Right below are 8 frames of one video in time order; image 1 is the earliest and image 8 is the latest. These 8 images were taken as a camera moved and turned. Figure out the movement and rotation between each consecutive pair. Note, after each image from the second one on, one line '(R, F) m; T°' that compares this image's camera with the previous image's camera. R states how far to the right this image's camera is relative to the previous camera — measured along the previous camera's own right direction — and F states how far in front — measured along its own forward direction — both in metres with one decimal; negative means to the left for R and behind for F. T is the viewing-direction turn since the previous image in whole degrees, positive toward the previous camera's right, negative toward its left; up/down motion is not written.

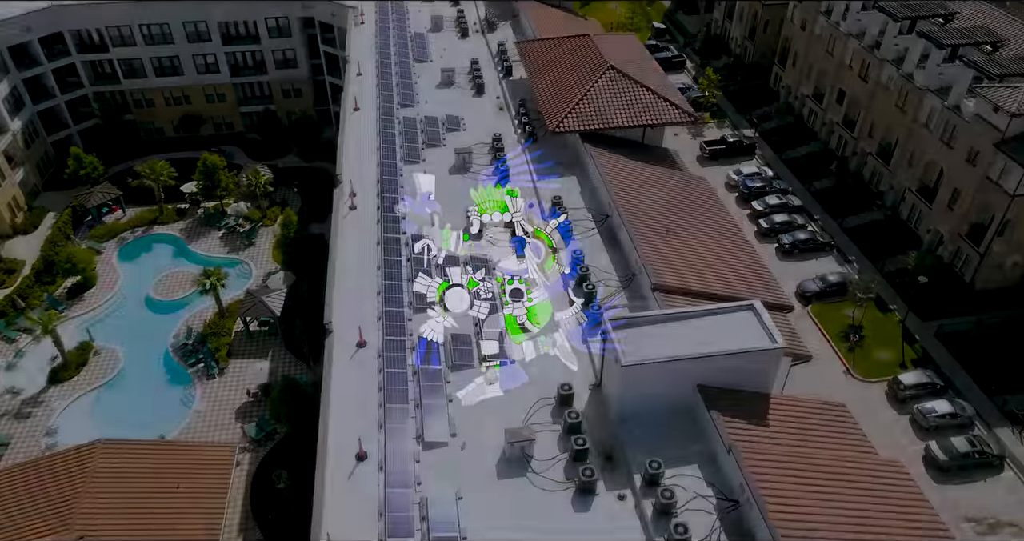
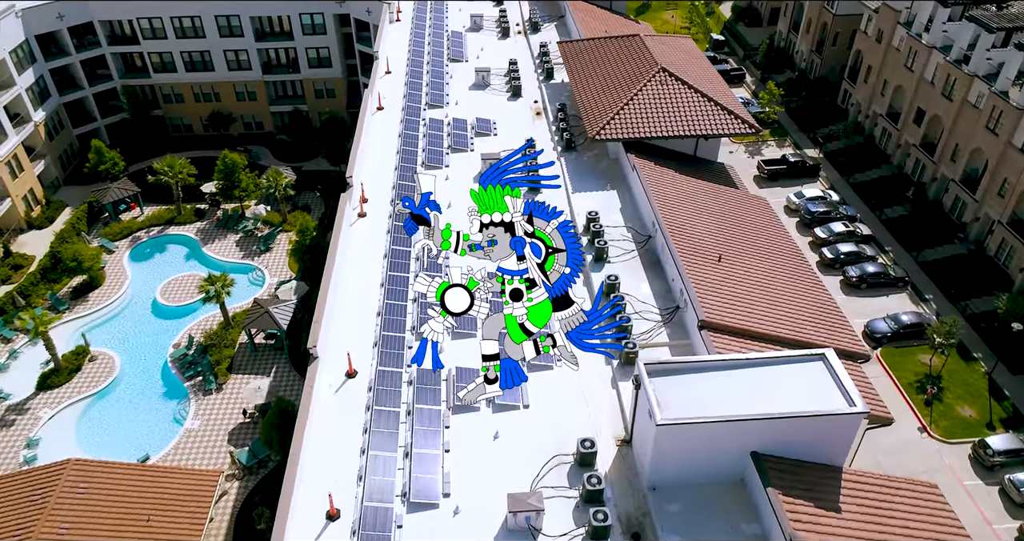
(+0.9, +5.1) m; -4°
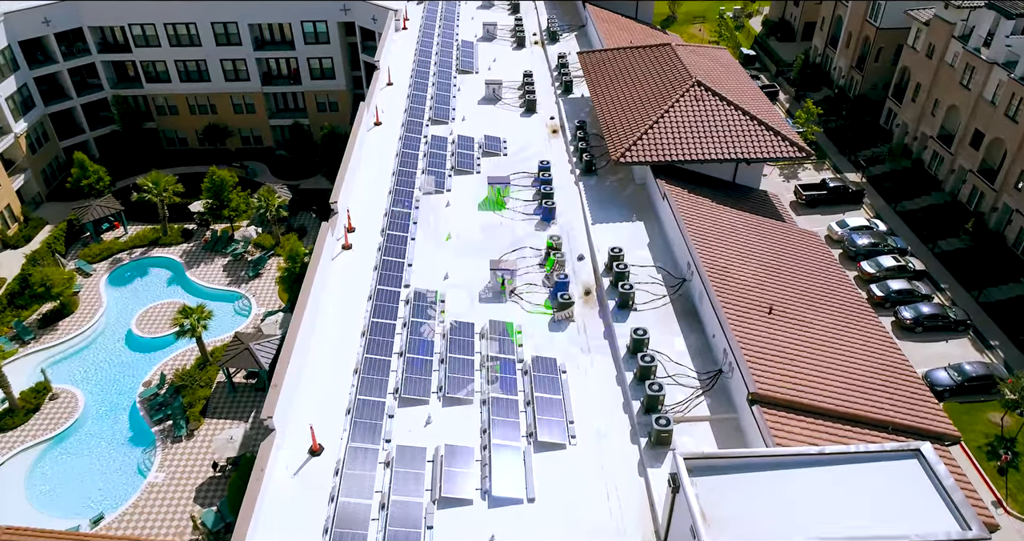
(+0.3, +5.3) m; -1°
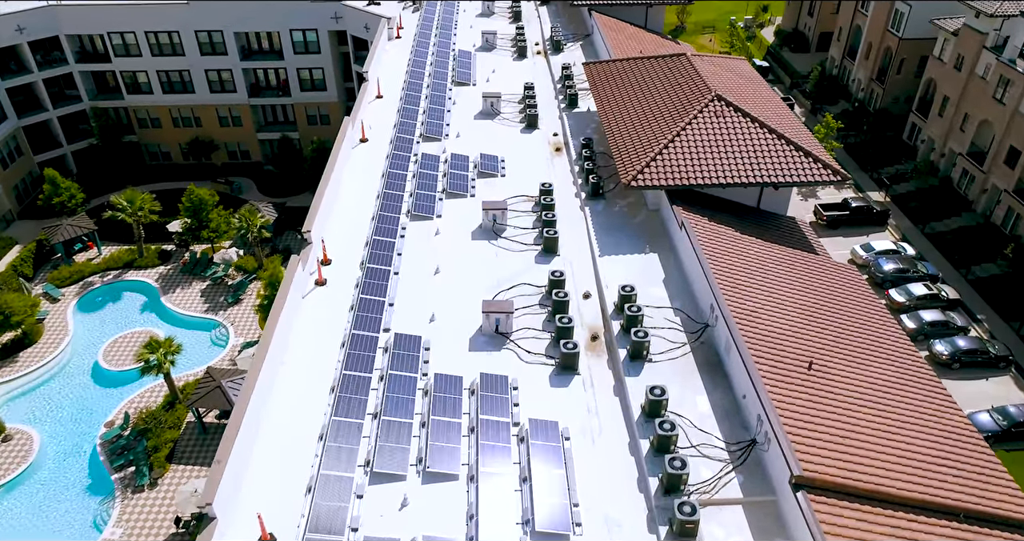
(+0.3, +3.8) m; 0°
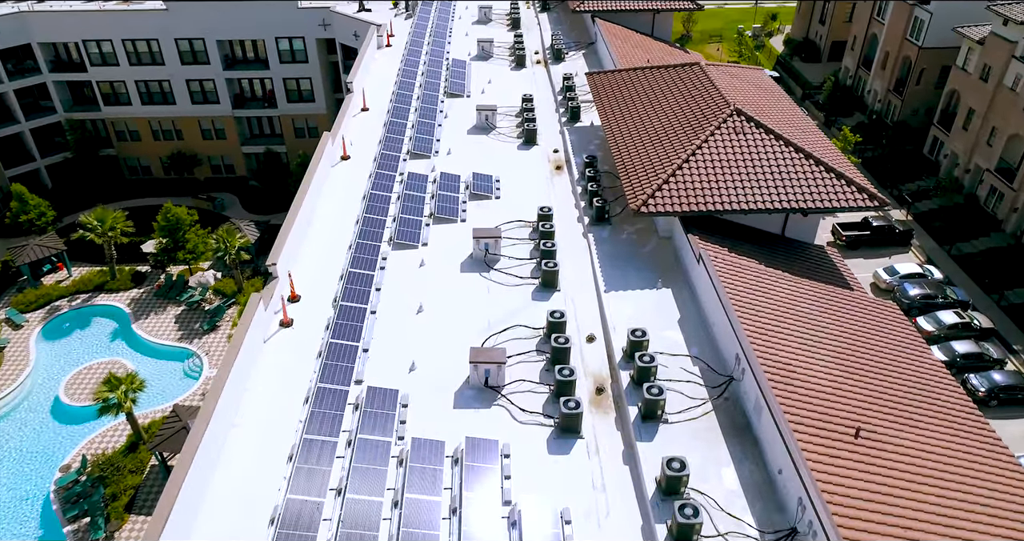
(+0.3, +3.5) m; 0°
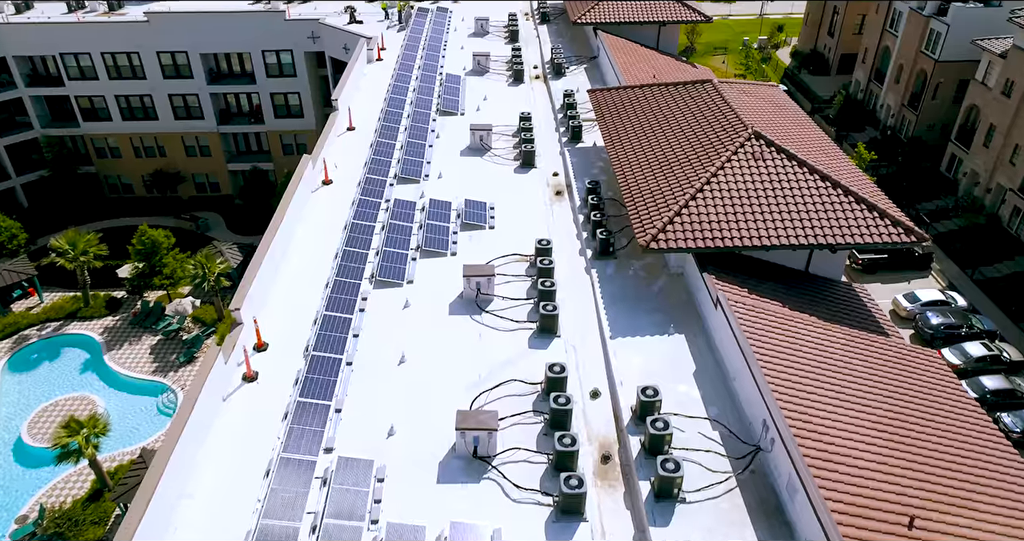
(+0.2, +2.8) m; 0°
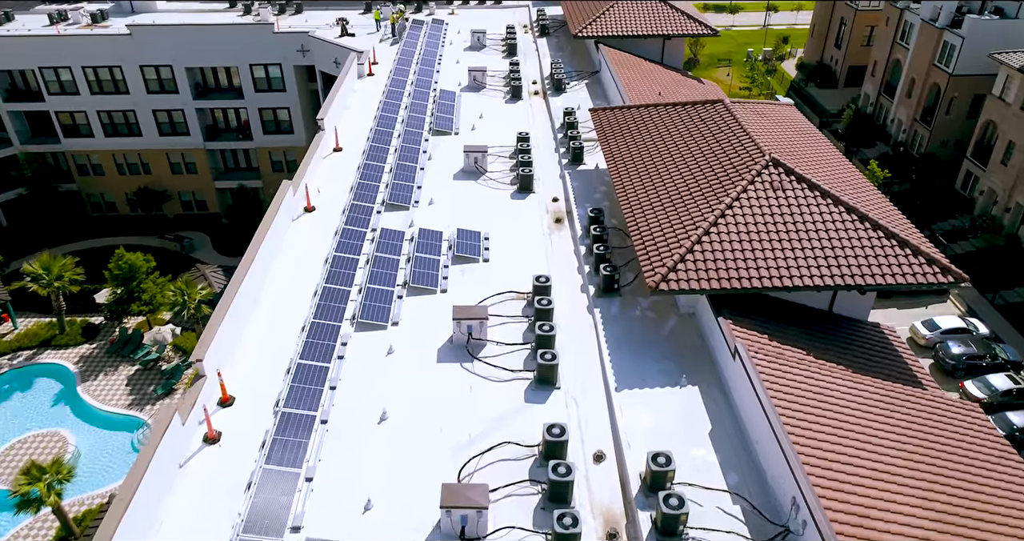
(+0.2, +2.3) m; 0°
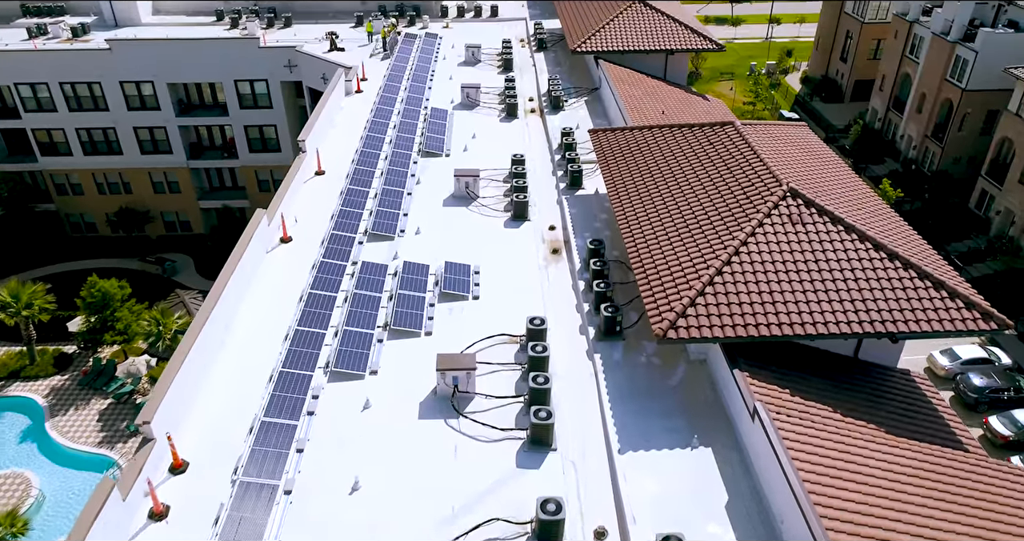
(+0.3, +2.3) m; 0°
